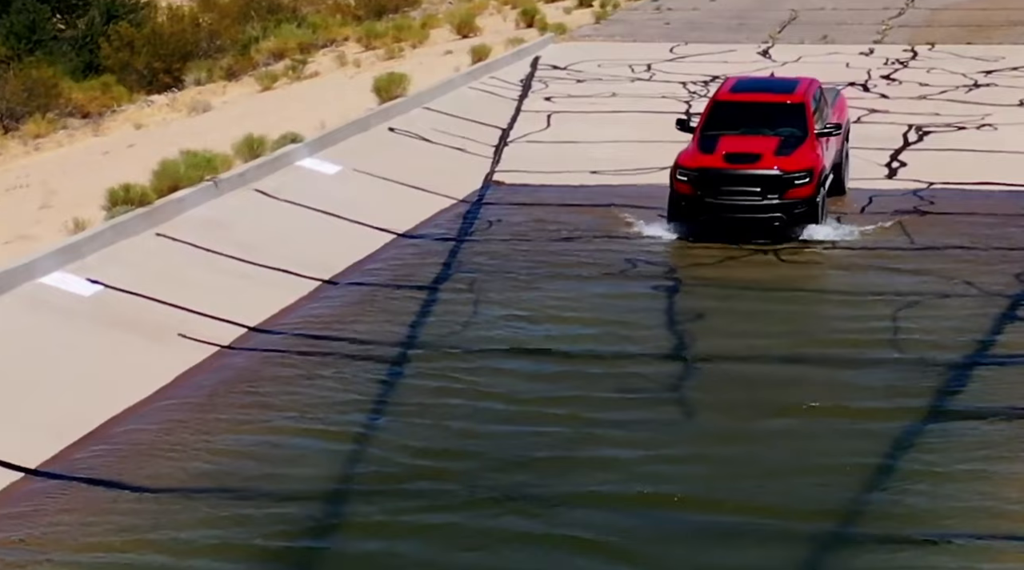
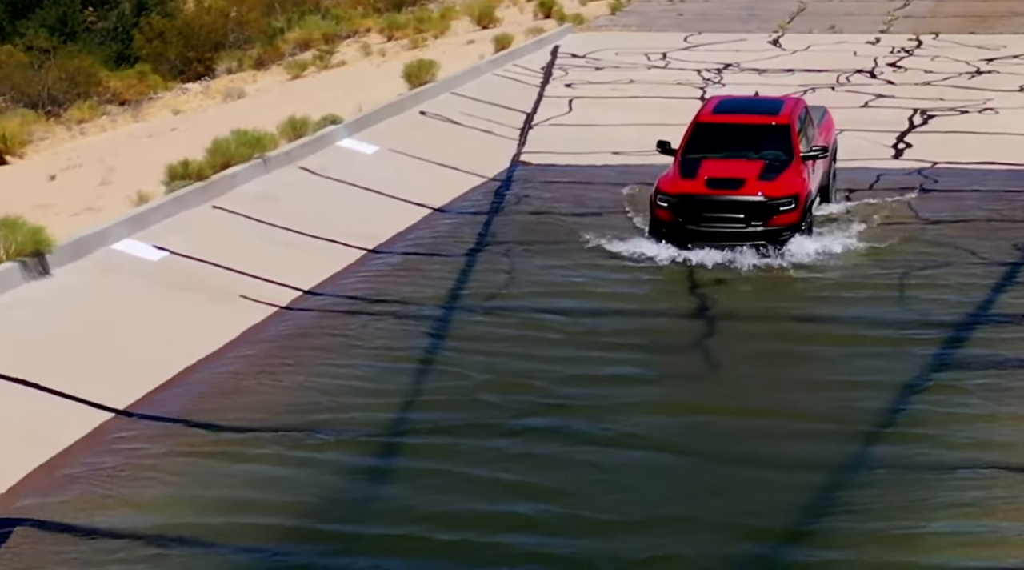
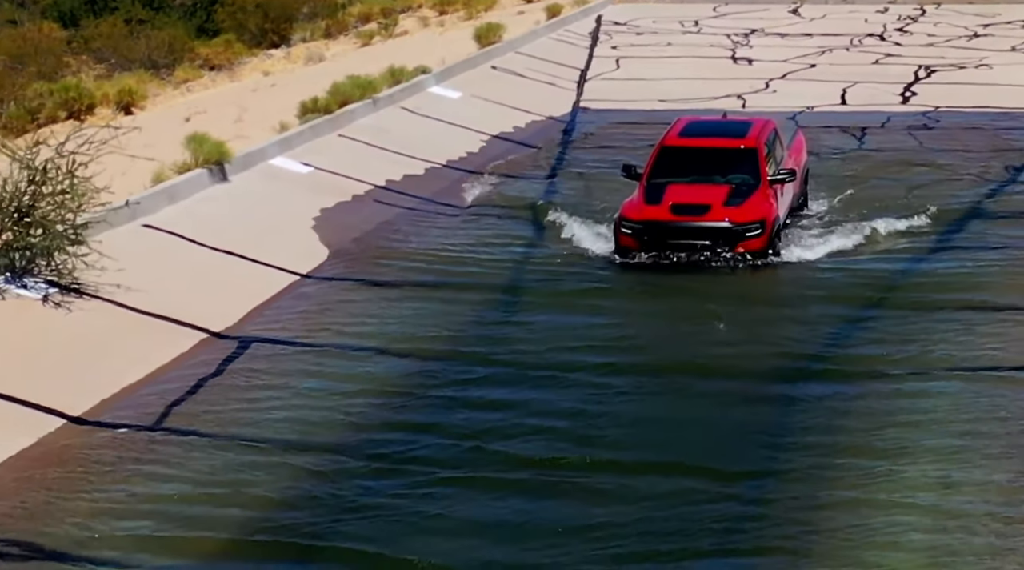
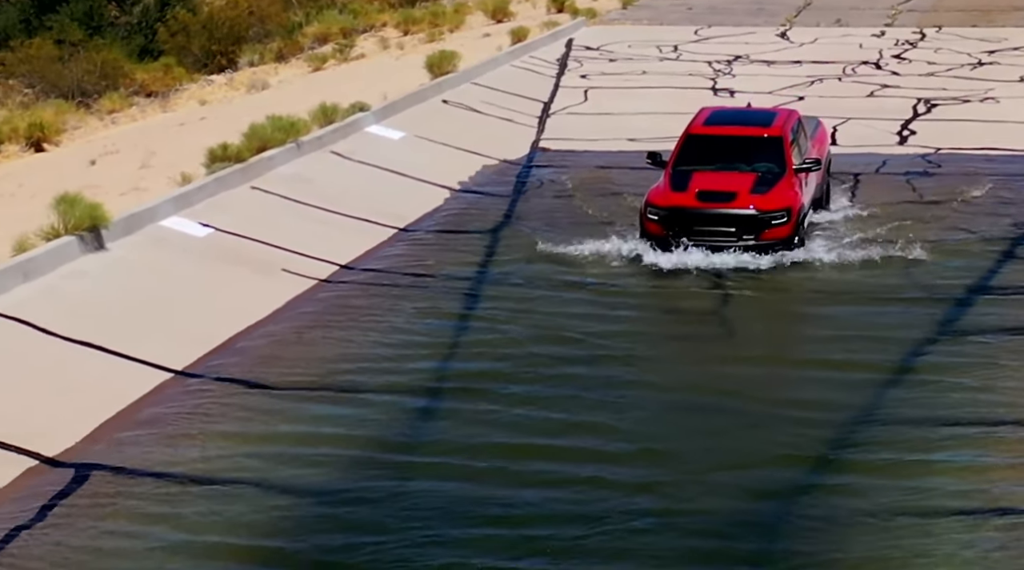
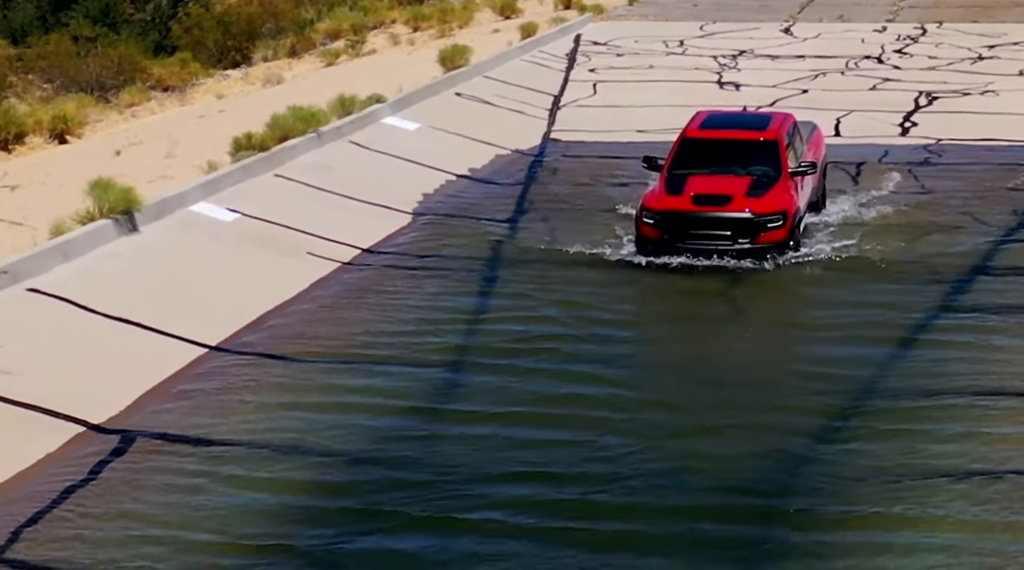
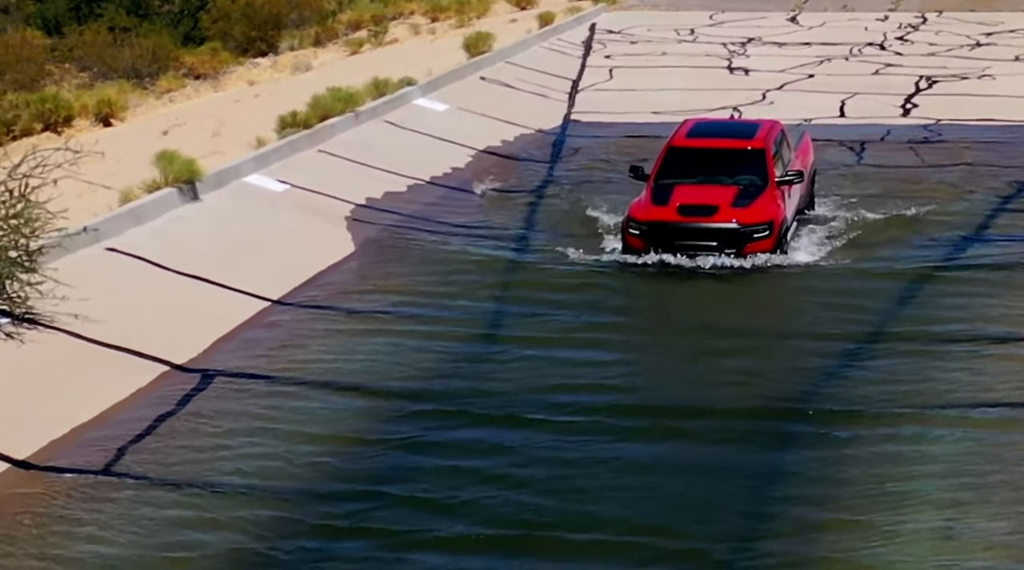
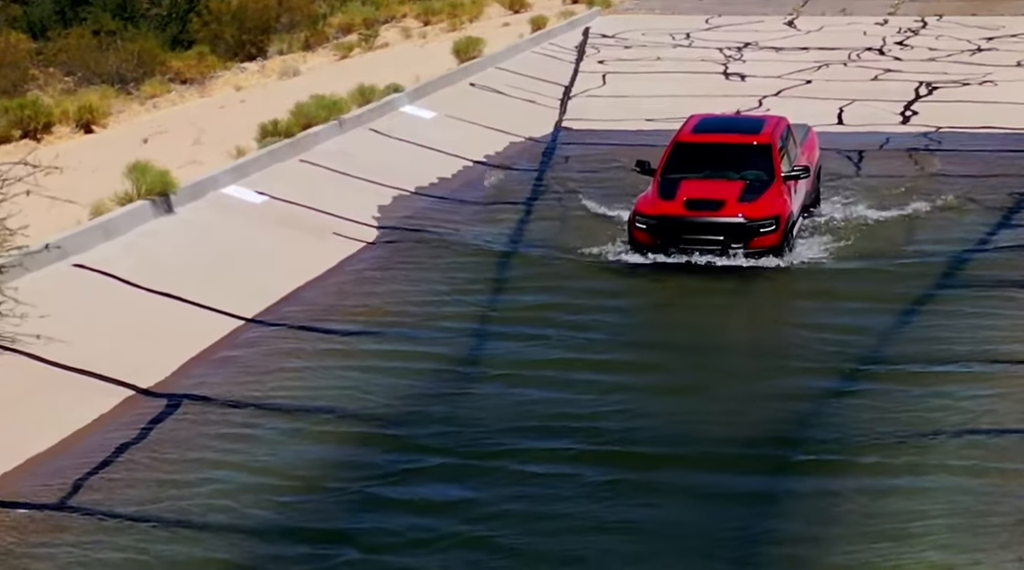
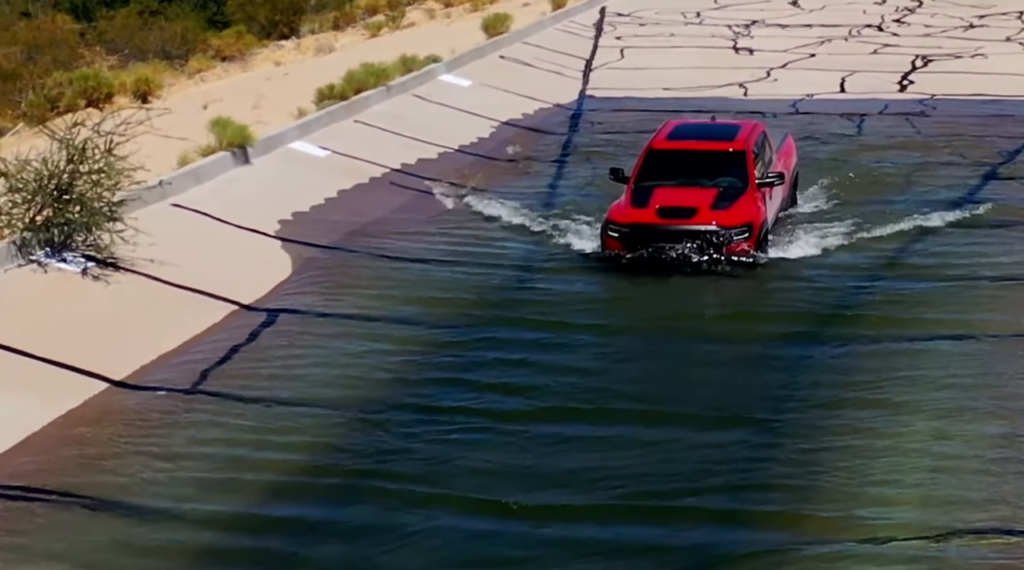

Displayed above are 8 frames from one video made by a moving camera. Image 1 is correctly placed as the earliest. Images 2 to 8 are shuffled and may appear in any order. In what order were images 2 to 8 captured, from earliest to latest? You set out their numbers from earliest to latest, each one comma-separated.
2, 4, 5, 7, 6, 3, 8
